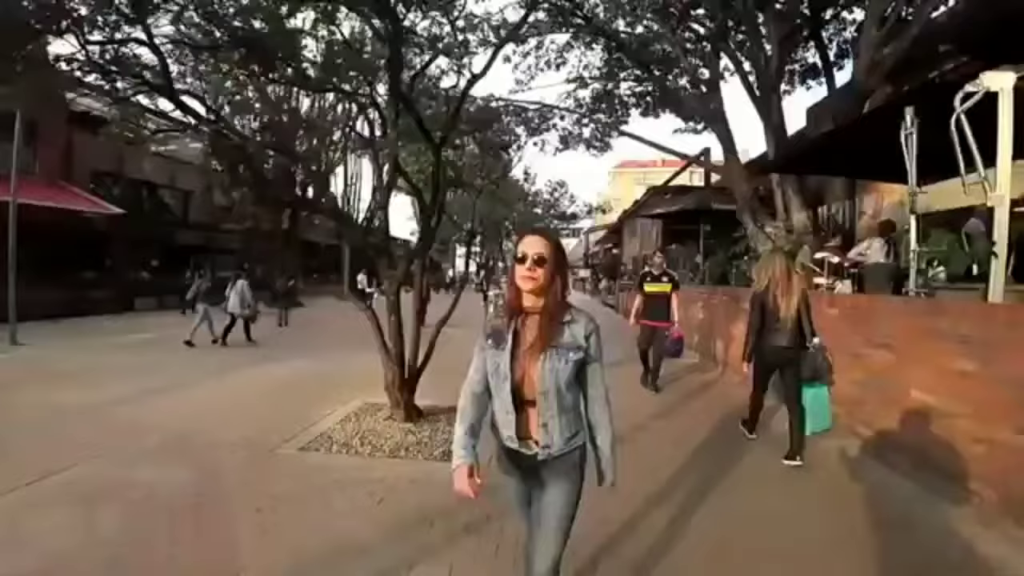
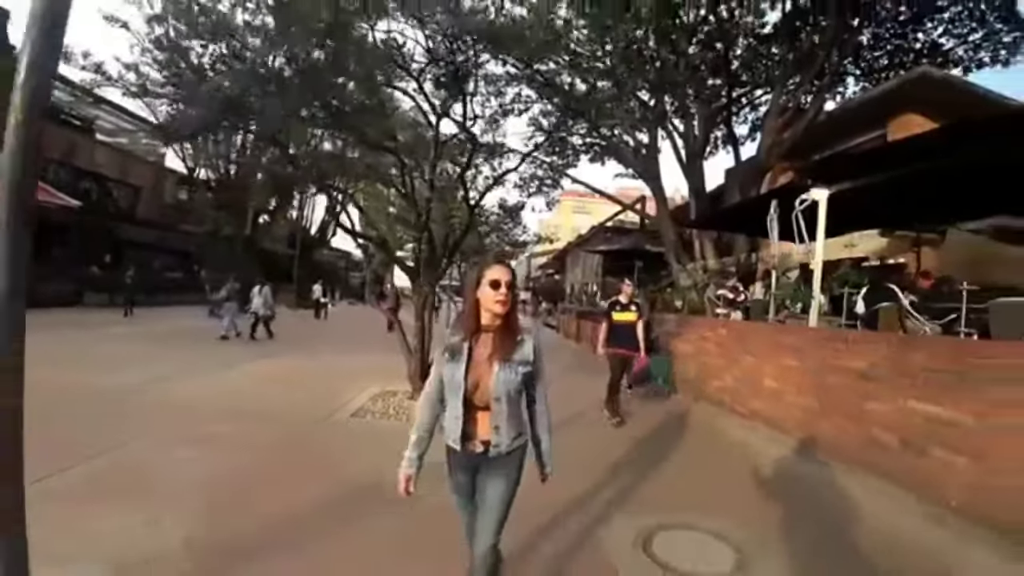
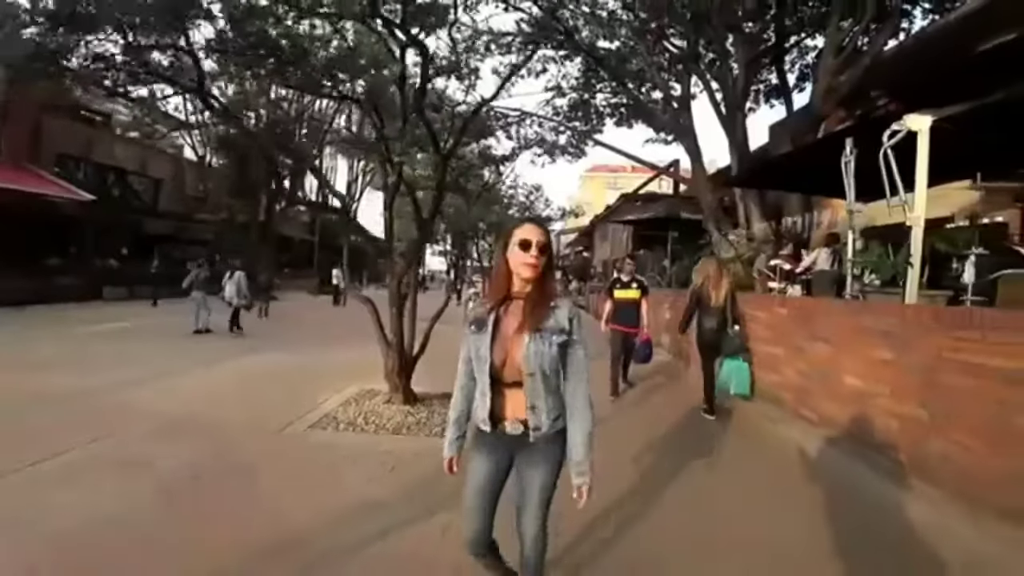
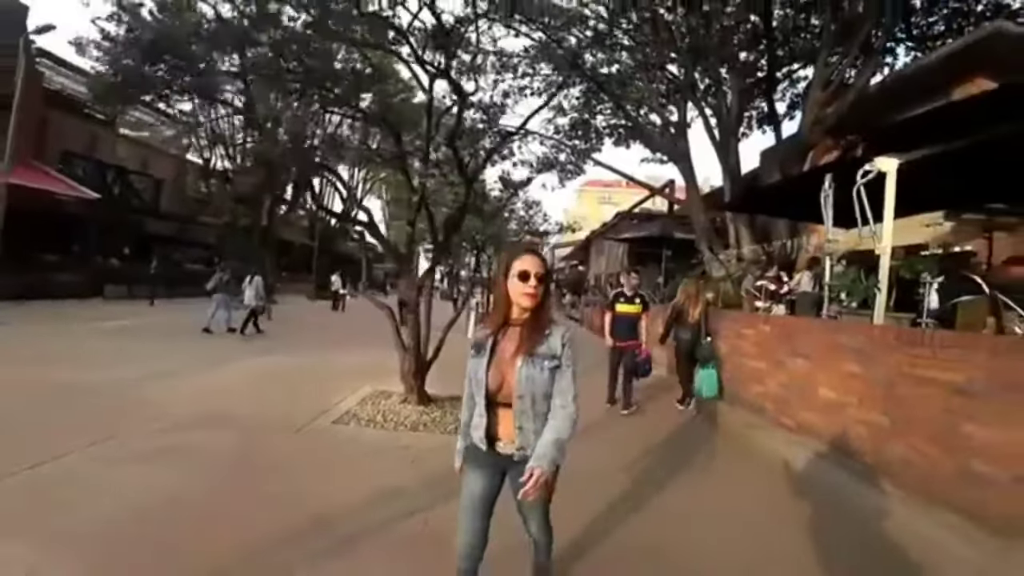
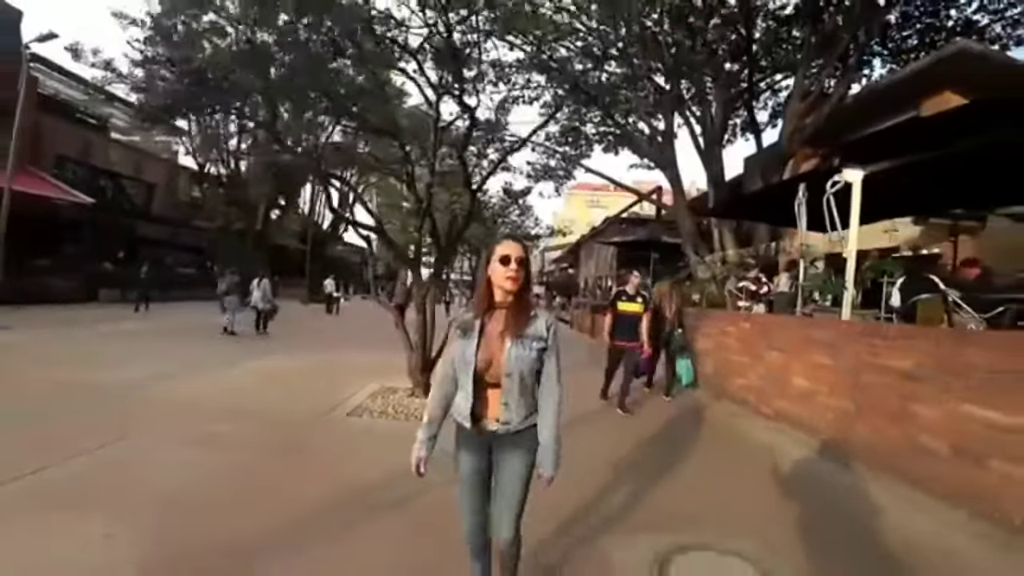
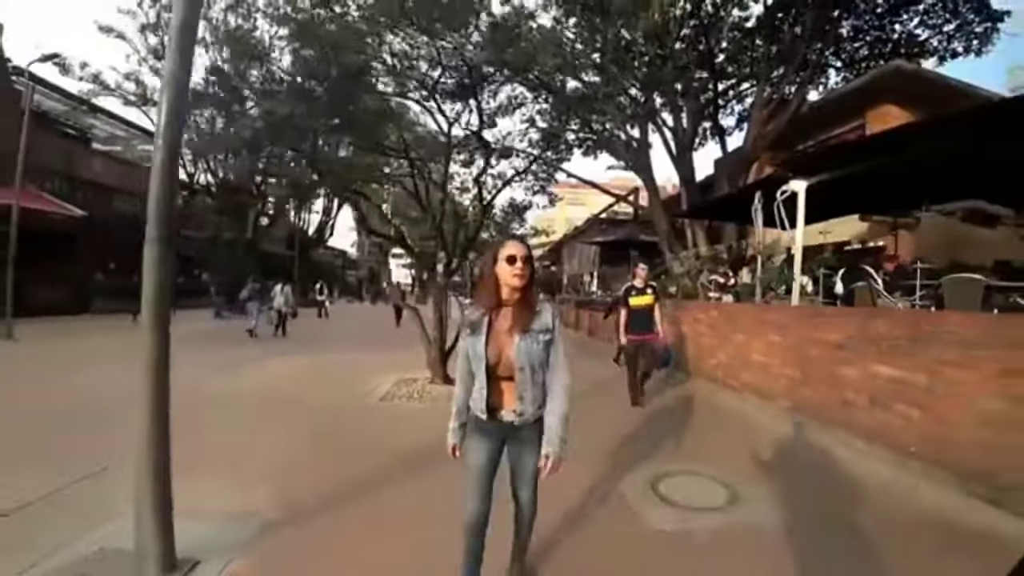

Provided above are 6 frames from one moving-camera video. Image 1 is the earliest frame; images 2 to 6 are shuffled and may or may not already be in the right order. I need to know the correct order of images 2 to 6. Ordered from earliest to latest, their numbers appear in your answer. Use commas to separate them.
3, 4, 5, 2, 6
